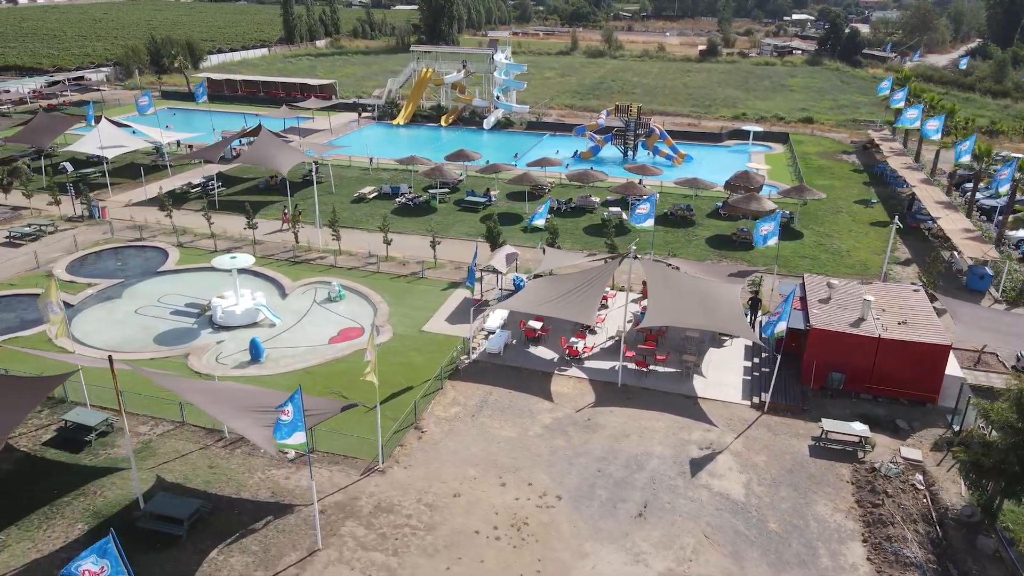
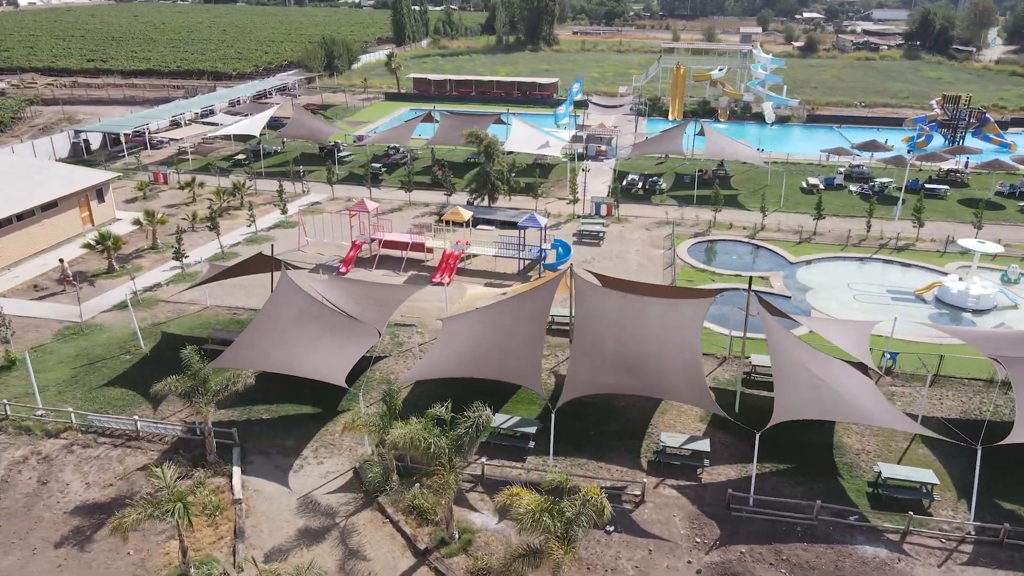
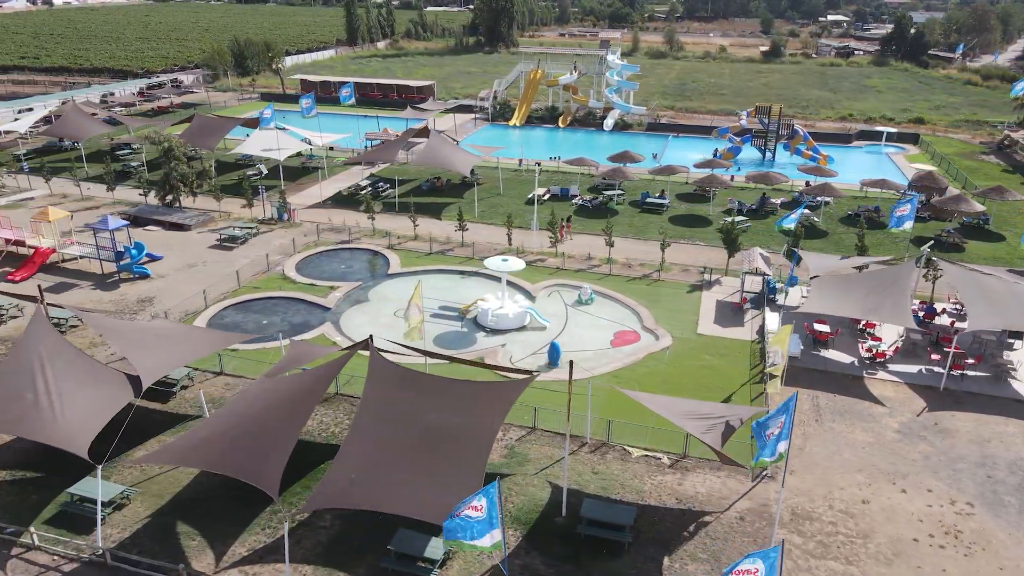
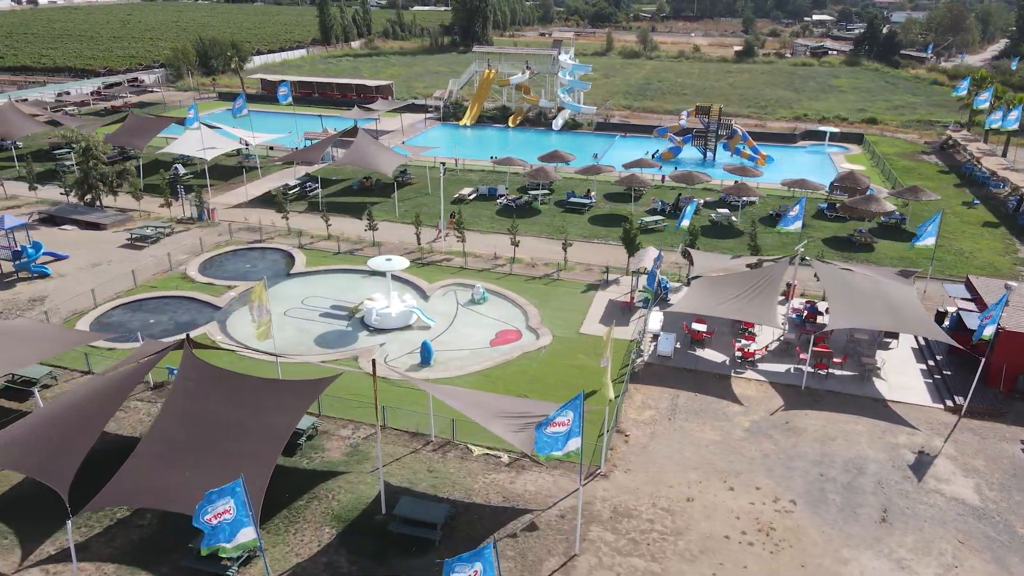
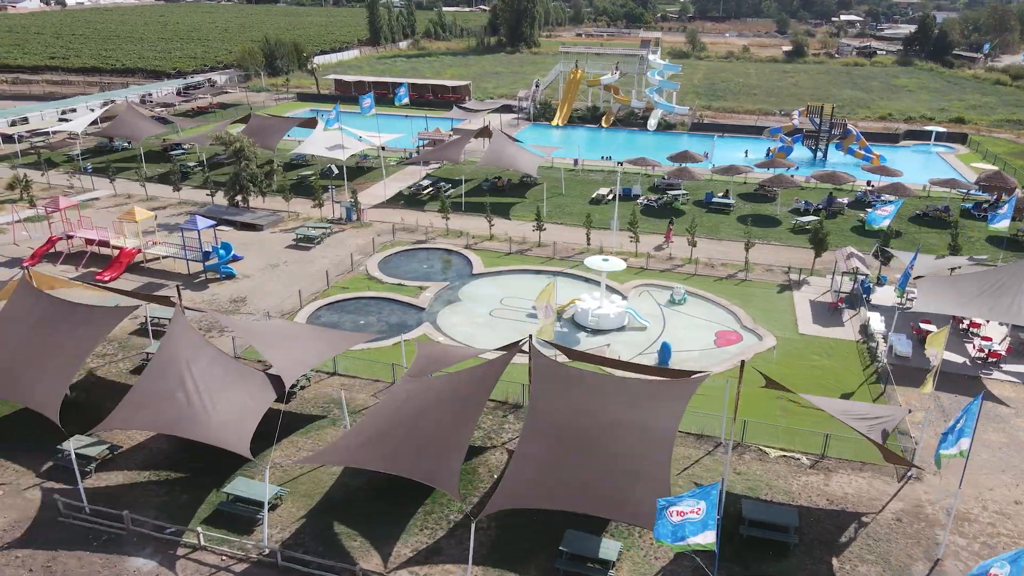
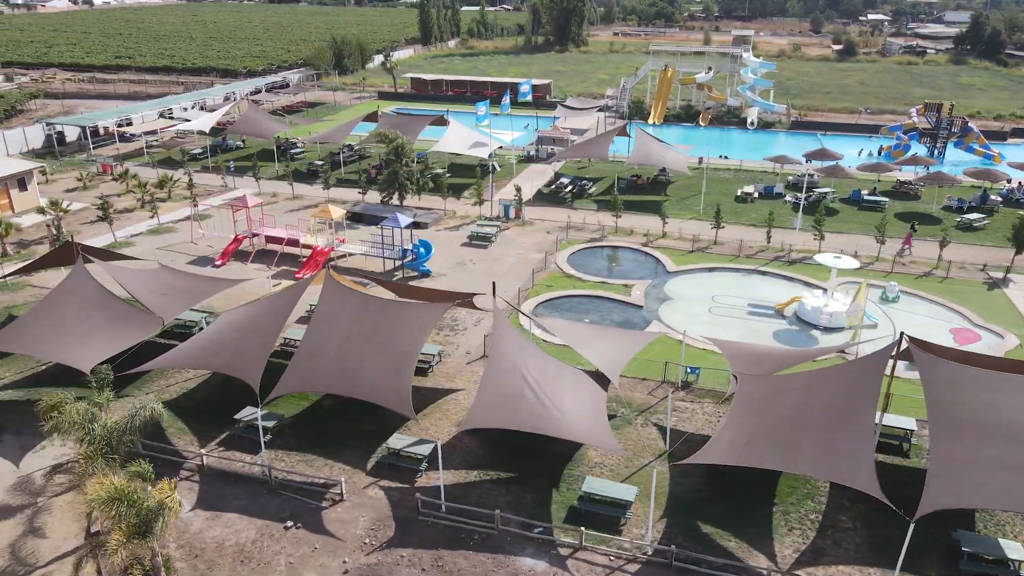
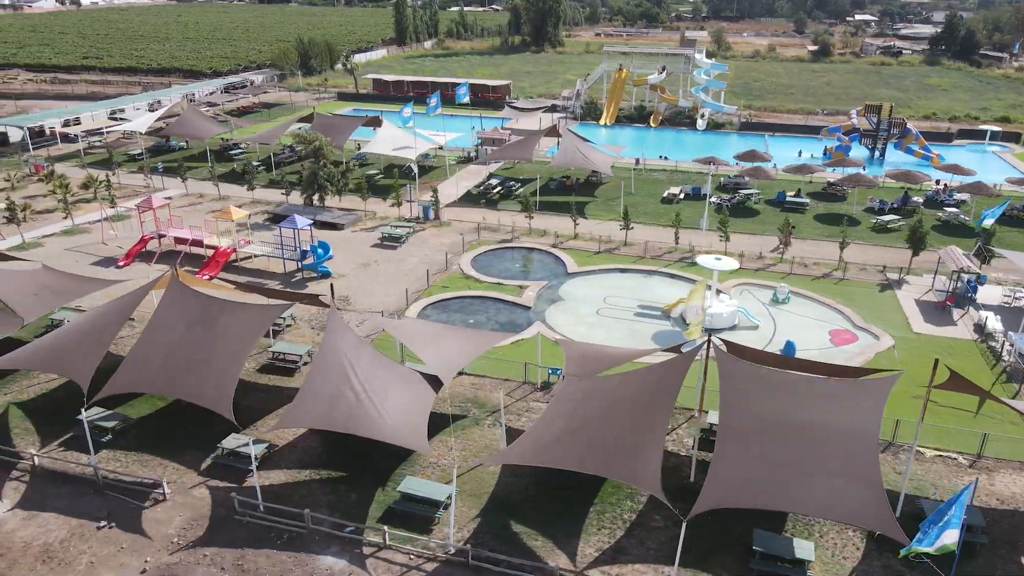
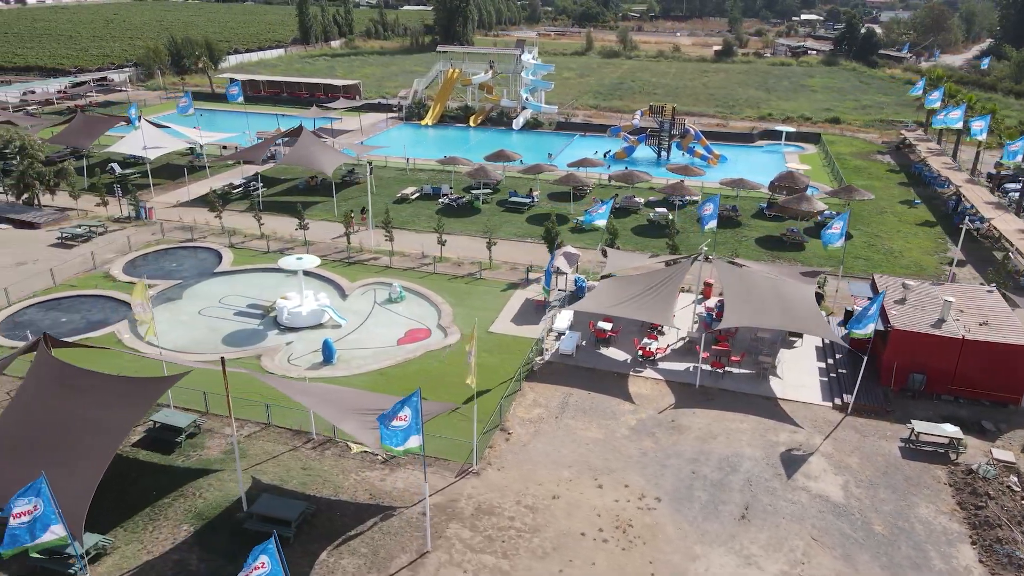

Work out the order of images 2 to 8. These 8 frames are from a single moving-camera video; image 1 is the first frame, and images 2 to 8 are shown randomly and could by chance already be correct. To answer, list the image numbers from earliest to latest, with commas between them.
8, 4, 3, 5, 7, 6, 2
